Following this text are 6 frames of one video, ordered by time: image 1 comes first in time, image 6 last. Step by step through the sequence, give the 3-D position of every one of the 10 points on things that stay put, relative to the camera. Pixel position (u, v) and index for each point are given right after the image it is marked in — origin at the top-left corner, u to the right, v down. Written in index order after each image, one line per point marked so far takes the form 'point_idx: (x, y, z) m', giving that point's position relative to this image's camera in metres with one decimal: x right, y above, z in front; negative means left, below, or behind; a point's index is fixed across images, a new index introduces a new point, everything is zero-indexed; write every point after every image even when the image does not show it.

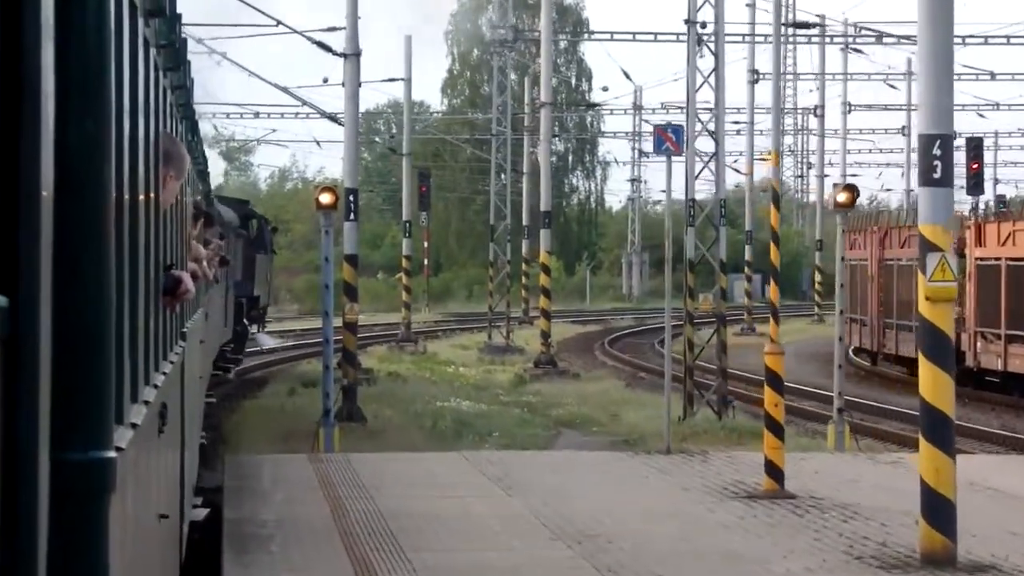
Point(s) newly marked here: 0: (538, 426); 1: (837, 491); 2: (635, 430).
0: (+0.2, -1.3, +18.5) m
1: (+1.5, -0.9, +9.3) m
2: (+1.1, -1.3, +18.0) m
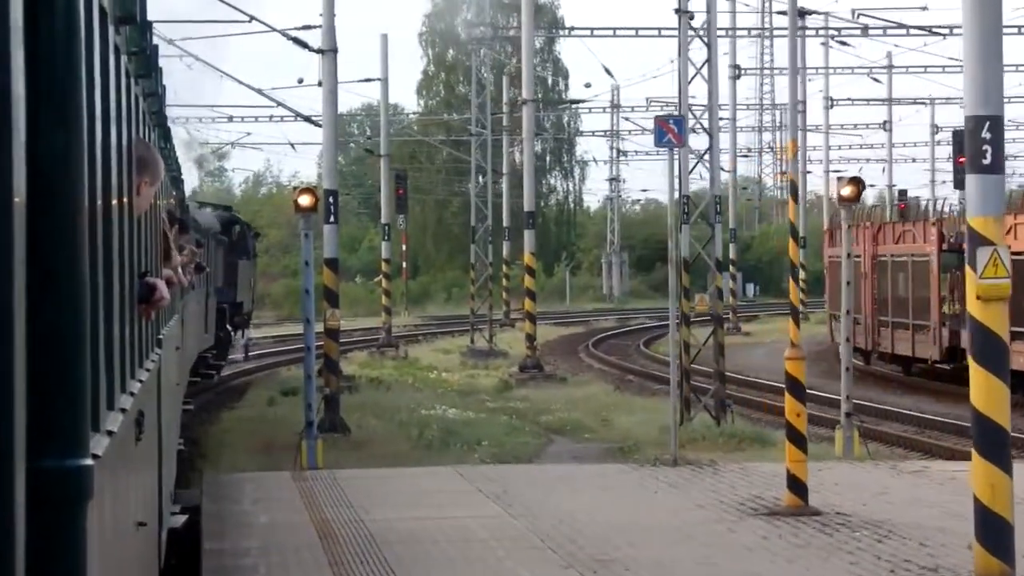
0: (+0.2, -1.3, +17.8) m
1: (+1.5, -0.9, +8.6) m
2: (+1.0, -1.3, +17.3) m
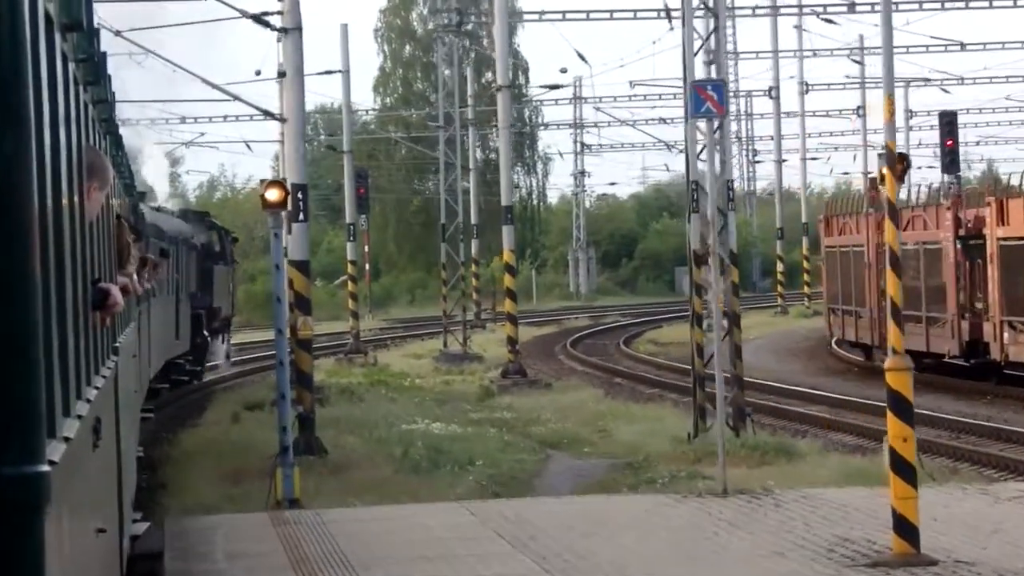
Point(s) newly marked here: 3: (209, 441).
0: (+0.1, -1.3, +16.2) m
1: (+1.6, -0.9, +7.0) m
2: (+1.0, -1.2, +15.6) m
3: (-2.6, -1.3, +17.2) m
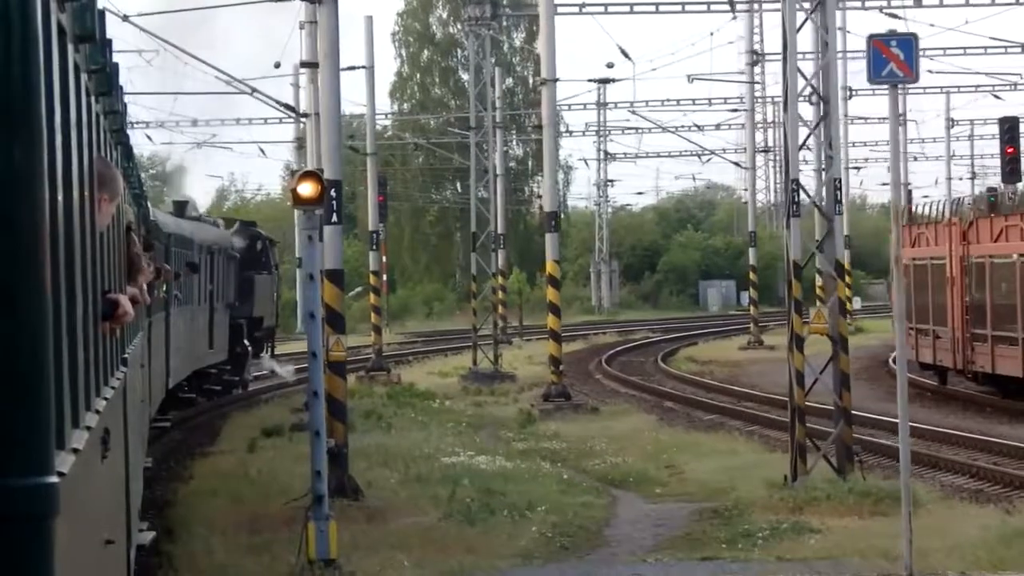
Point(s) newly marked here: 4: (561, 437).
0: (+0.5, -1.4, +14.0) m
1: (+2.0, -1.0, +4.8) m
2: (+1.4, -1.4, +13.5) m
3: (-2.2, -1.4, +15.0) m
4: (+0.5, -1.4, +18.6) m
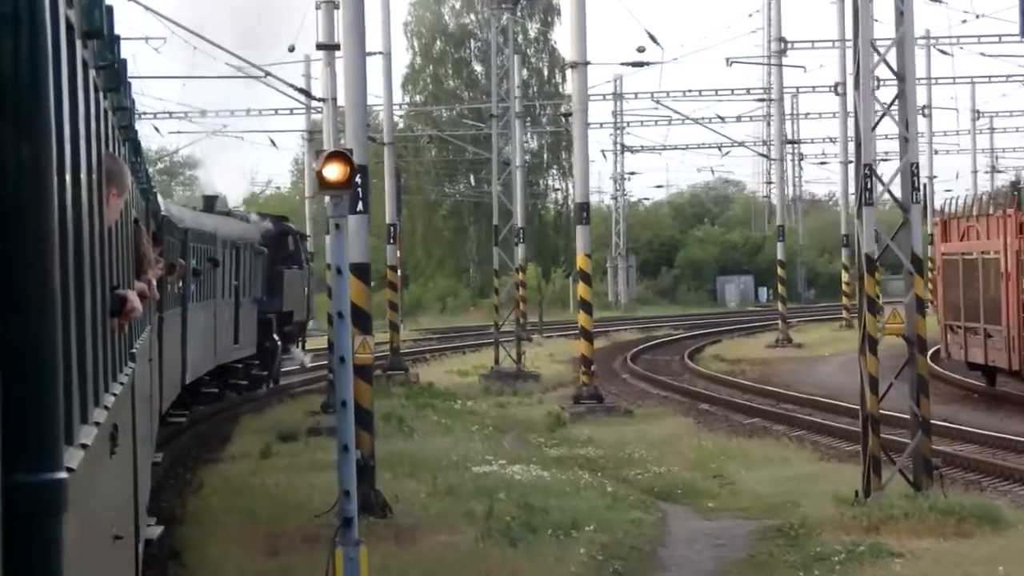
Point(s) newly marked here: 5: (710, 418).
0: (+0.8, -1.4, +12.8) m
1: (+2.2, -1.0, +3.7) m
2: (+1.7, -1.3, +12.3) m
3: (-1.9, -1.4, +13.8) m
4: (+0.7, -1.3, +17.4) m
5: (+1.9, -1.3, +20.0) m
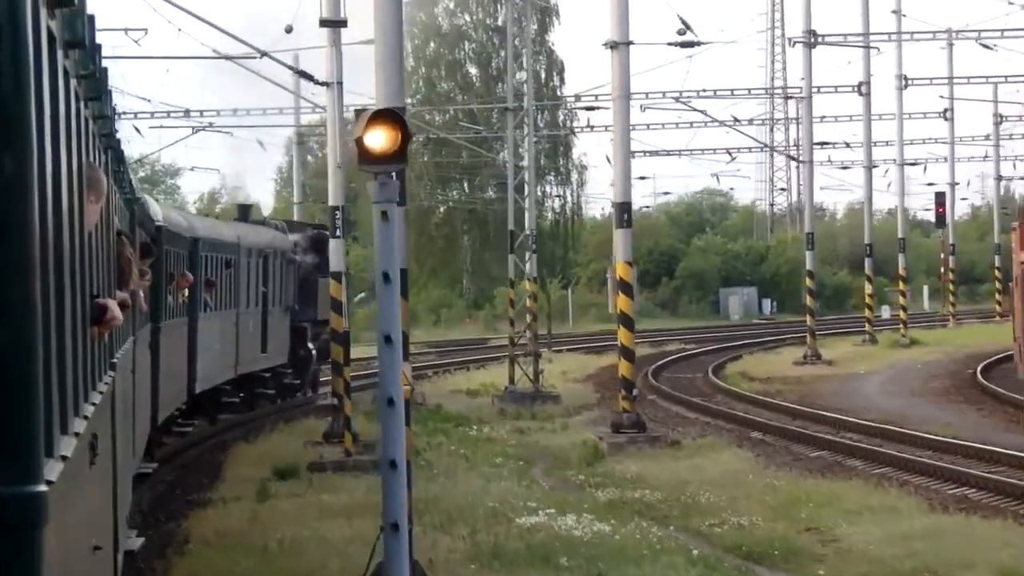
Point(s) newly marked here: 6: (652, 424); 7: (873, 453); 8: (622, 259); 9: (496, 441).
0: (+1.1, -1.4, +10.3) m
1: (+2.7, -1.0, +1.1) m
2: (+2.0, -1.4, +9.8) m
3: (-1.6, -1.4, +11.3) m
4: (+1.0, -1.4, +14.9) m
5: (+2.2, -1.4, +17.5) m
6: (+1.3, -1.3, +19.7) m
7: (+2.9, -1.3, +16.4) m
8: (+1.0, +0.2, +17.5) m
9: (-0.1, -1.5, +19.8) m
